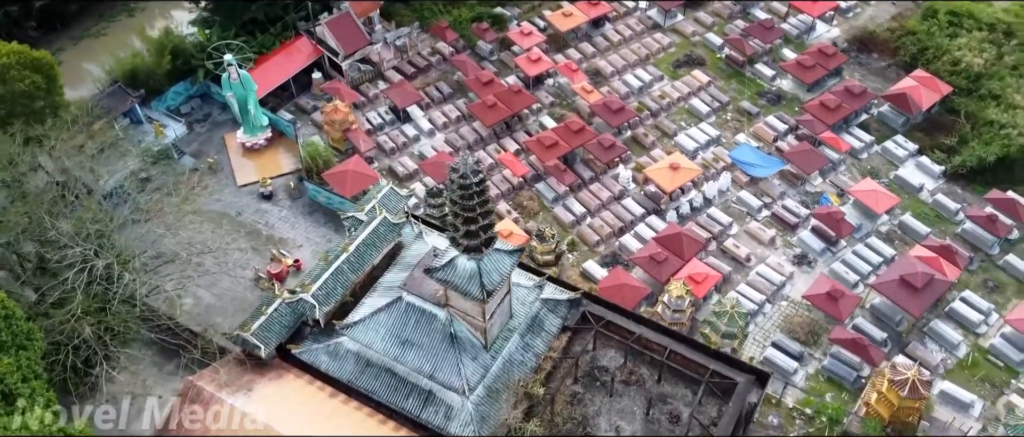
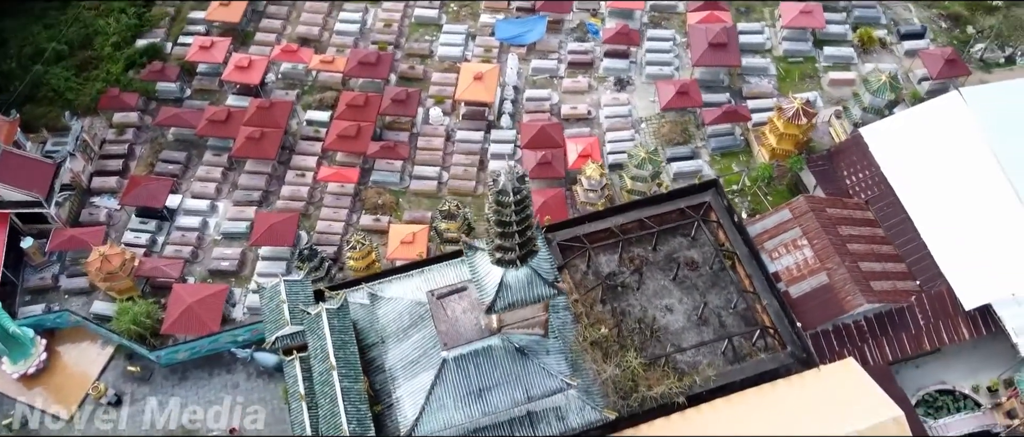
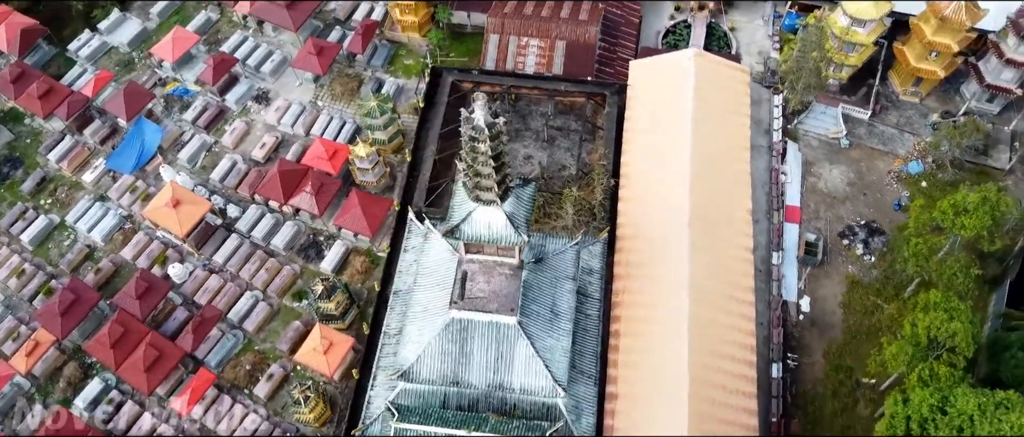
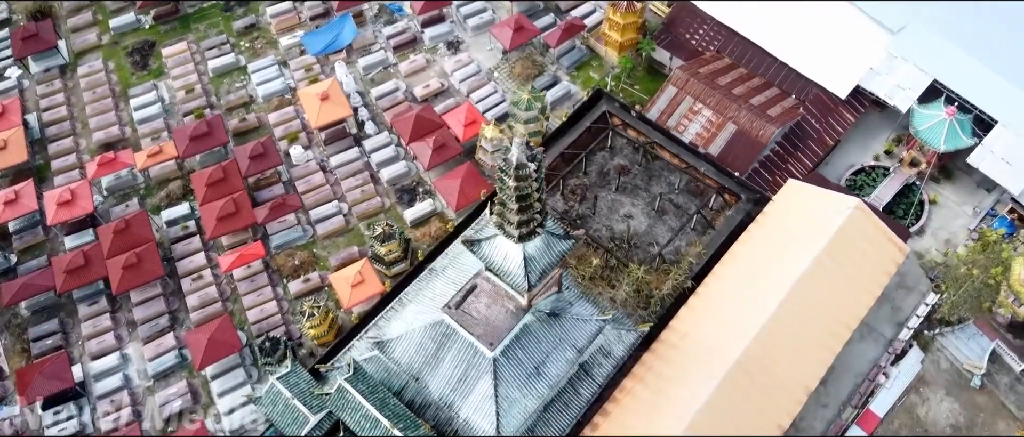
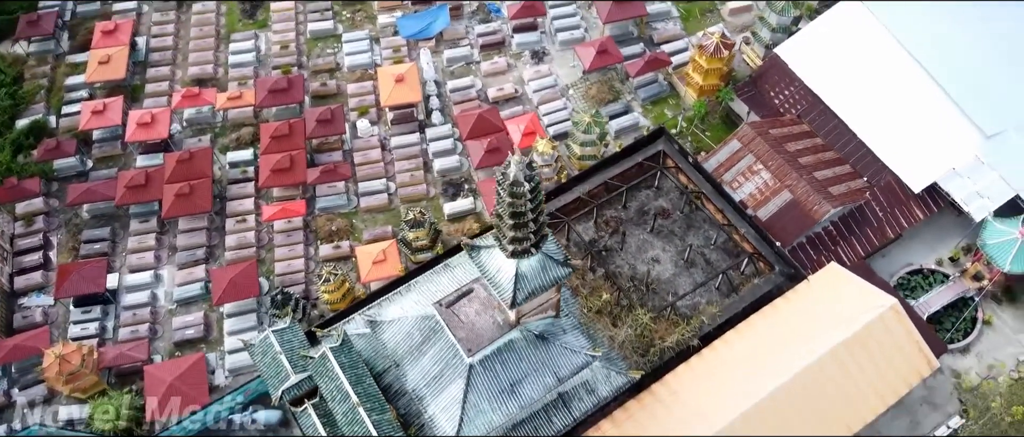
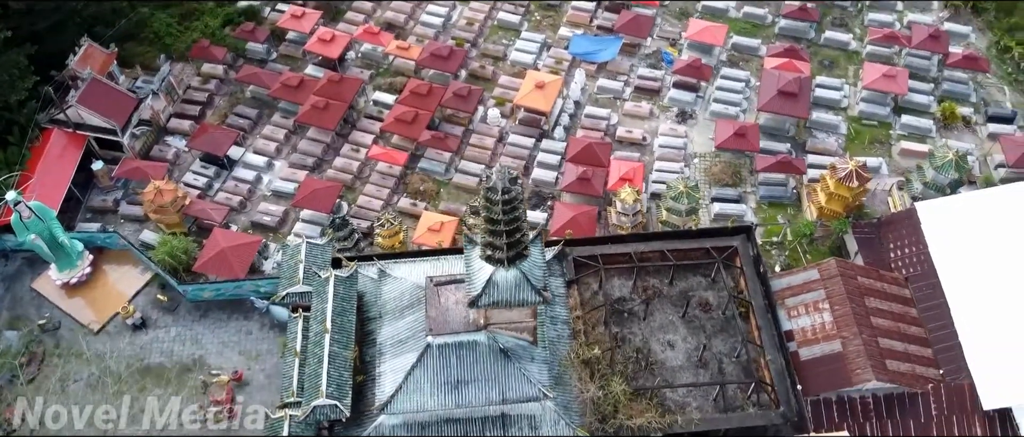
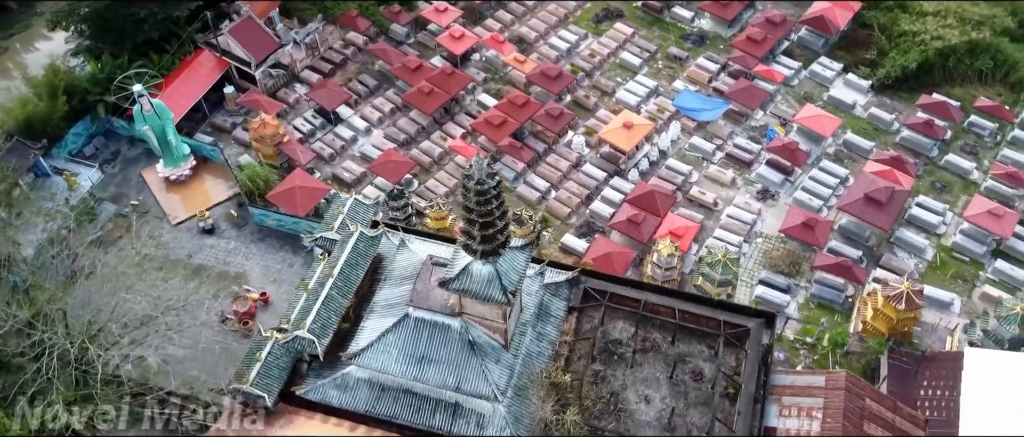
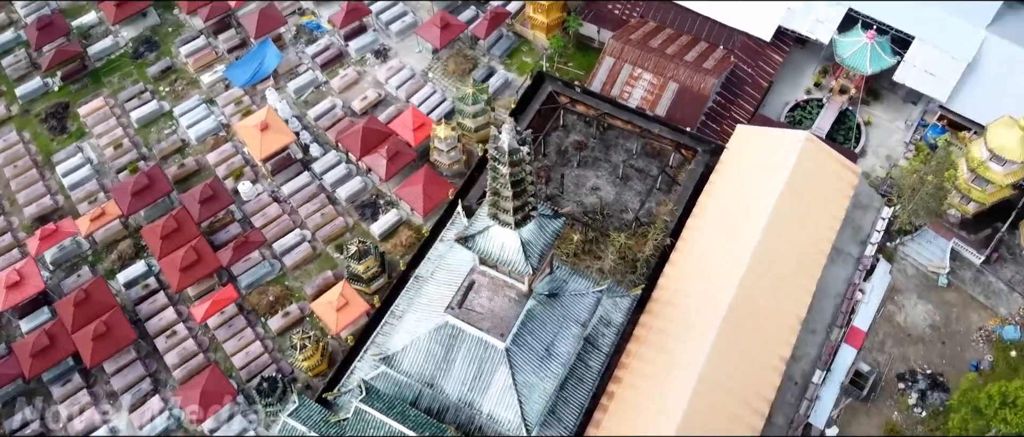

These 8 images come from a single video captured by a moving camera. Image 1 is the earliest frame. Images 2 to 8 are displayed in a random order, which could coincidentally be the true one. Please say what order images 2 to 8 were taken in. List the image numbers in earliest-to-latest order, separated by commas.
7, 6, 2, 5, 4, 8, 3
